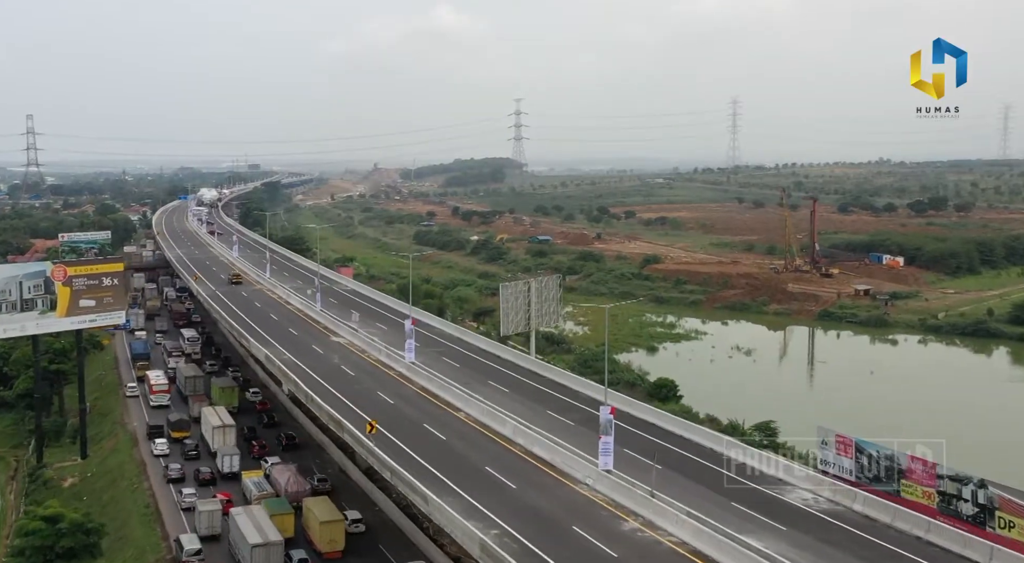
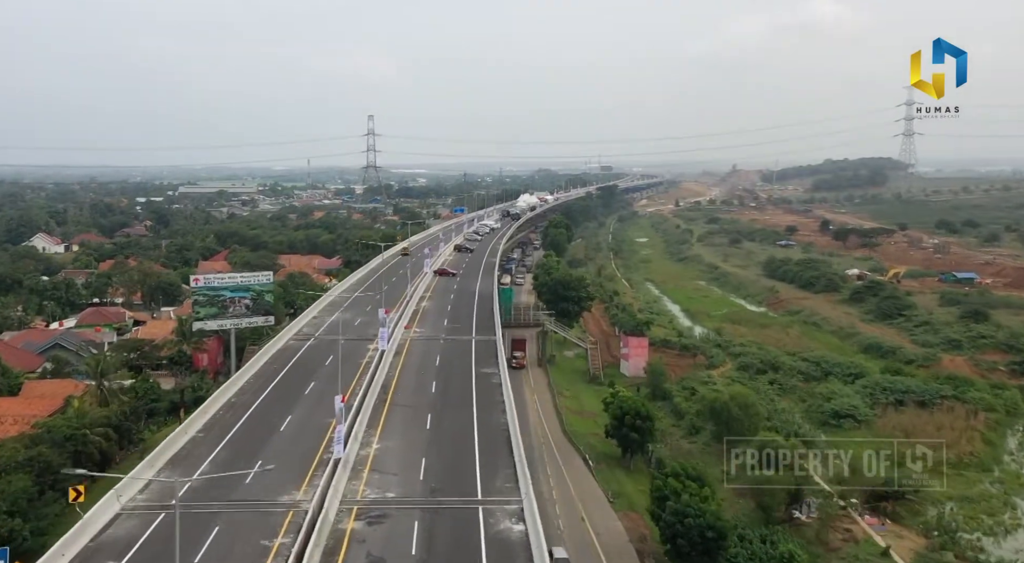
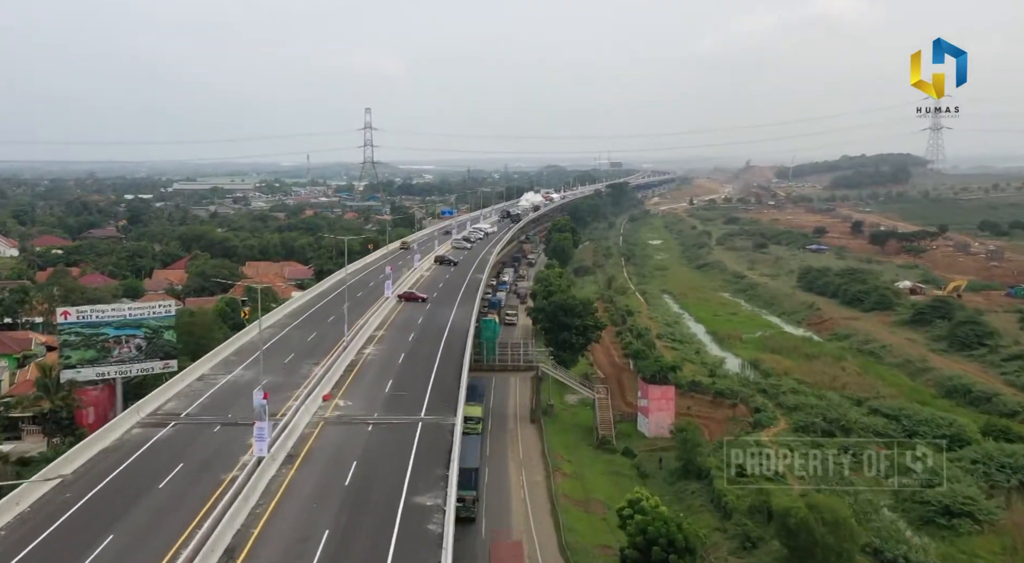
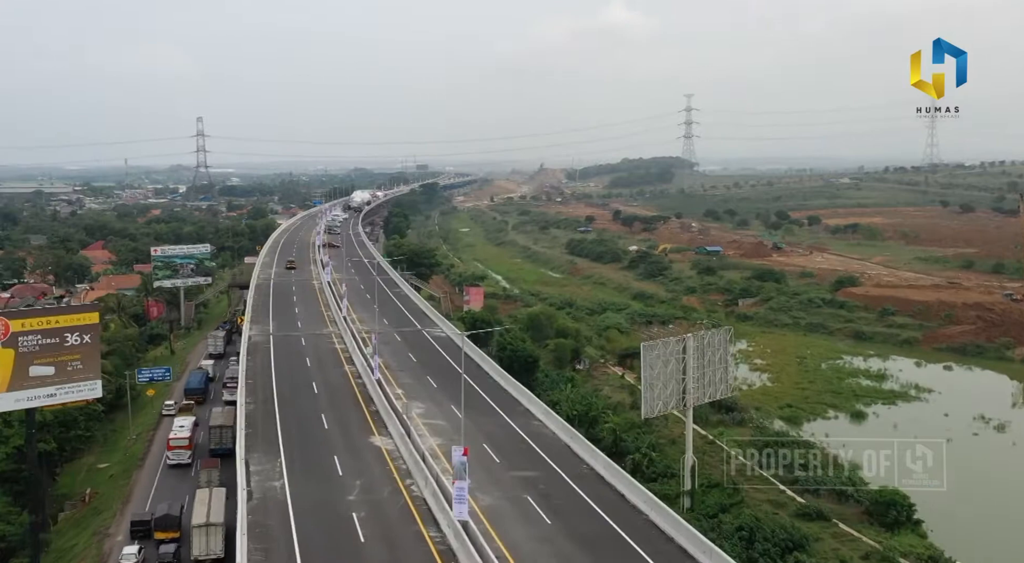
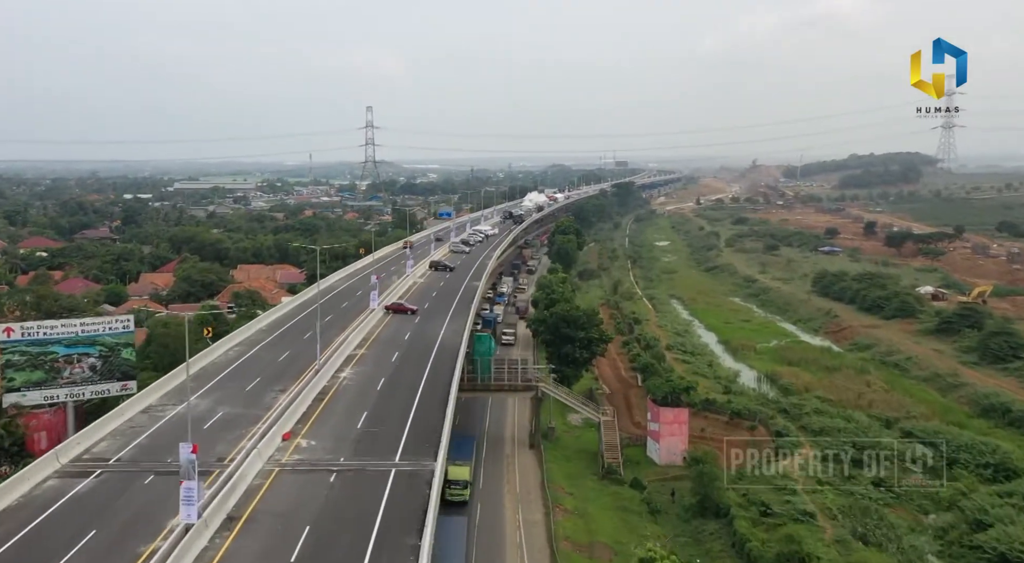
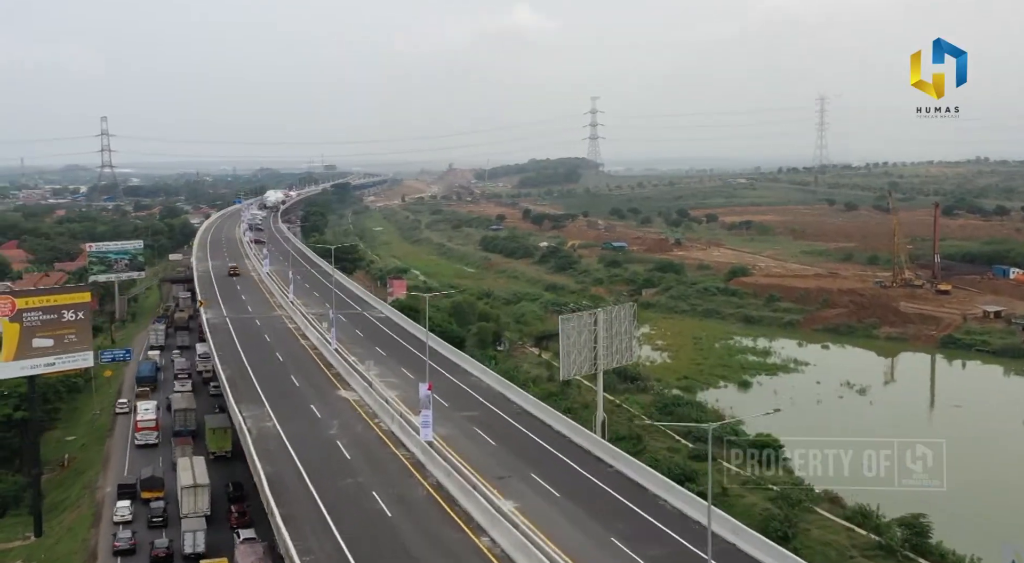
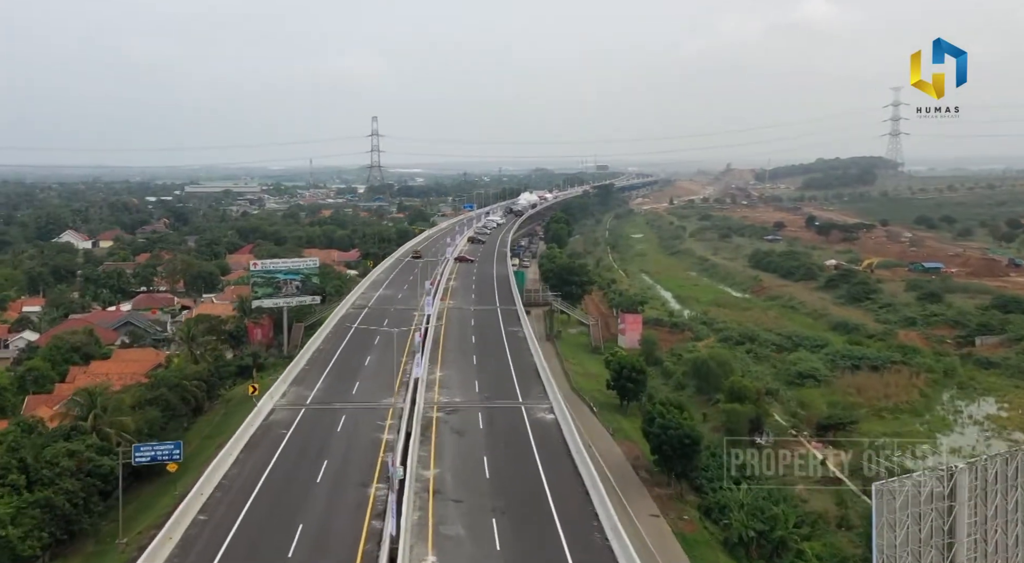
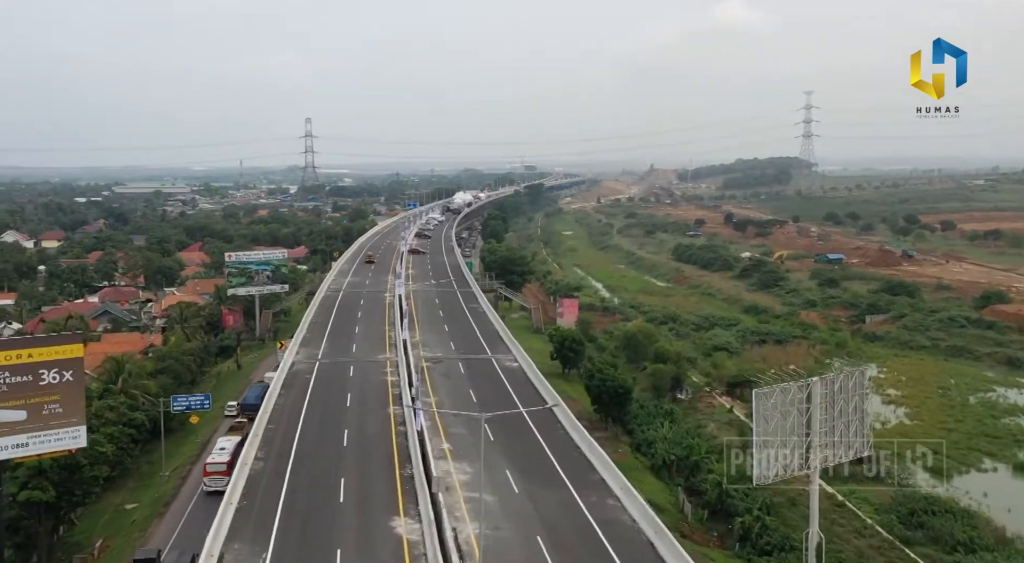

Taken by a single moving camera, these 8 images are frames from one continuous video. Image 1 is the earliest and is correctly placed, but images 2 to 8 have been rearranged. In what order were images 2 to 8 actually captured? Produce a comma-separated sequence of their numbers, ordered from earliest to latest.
6, 4, 8, 7, 2, 3, 5
